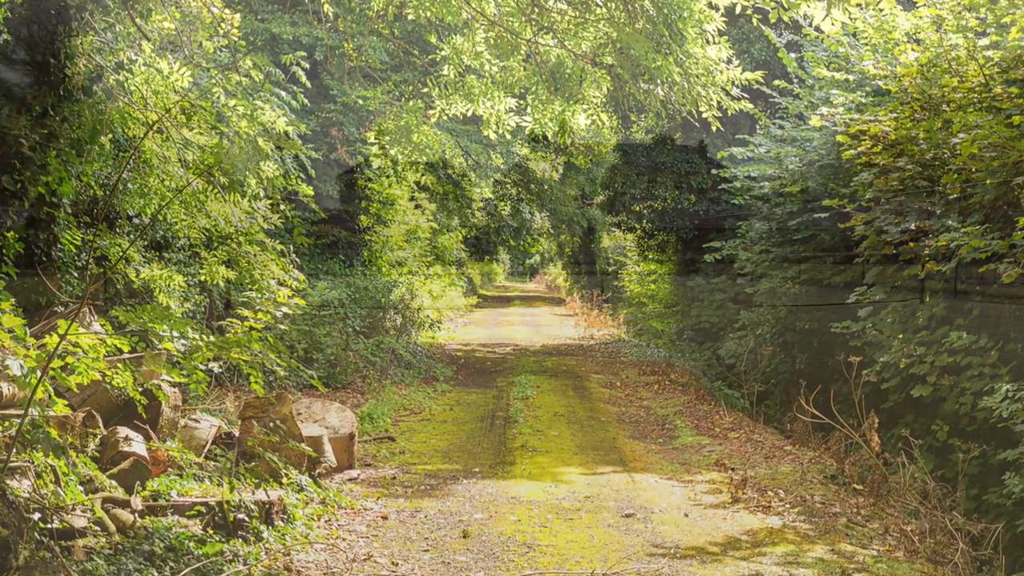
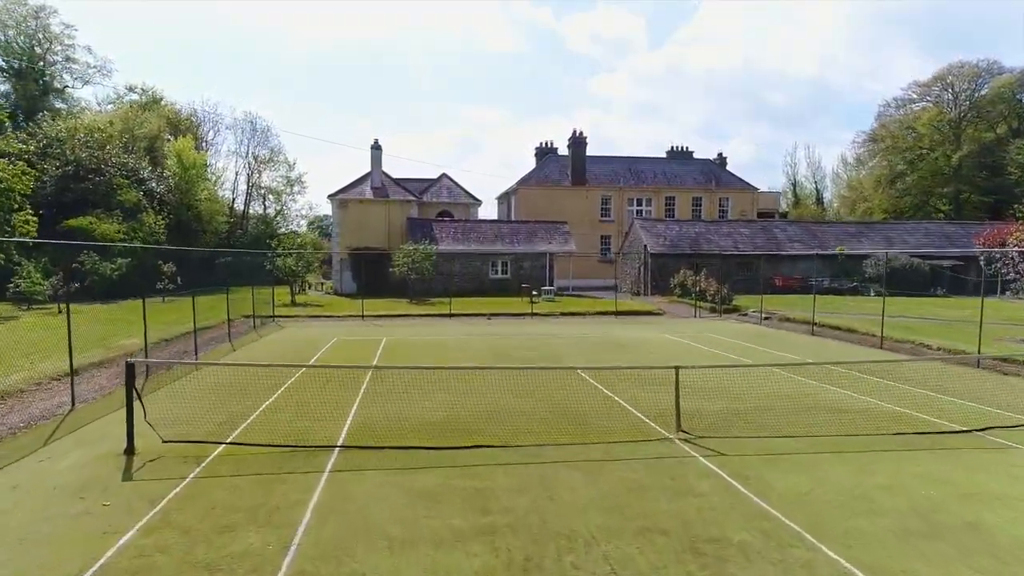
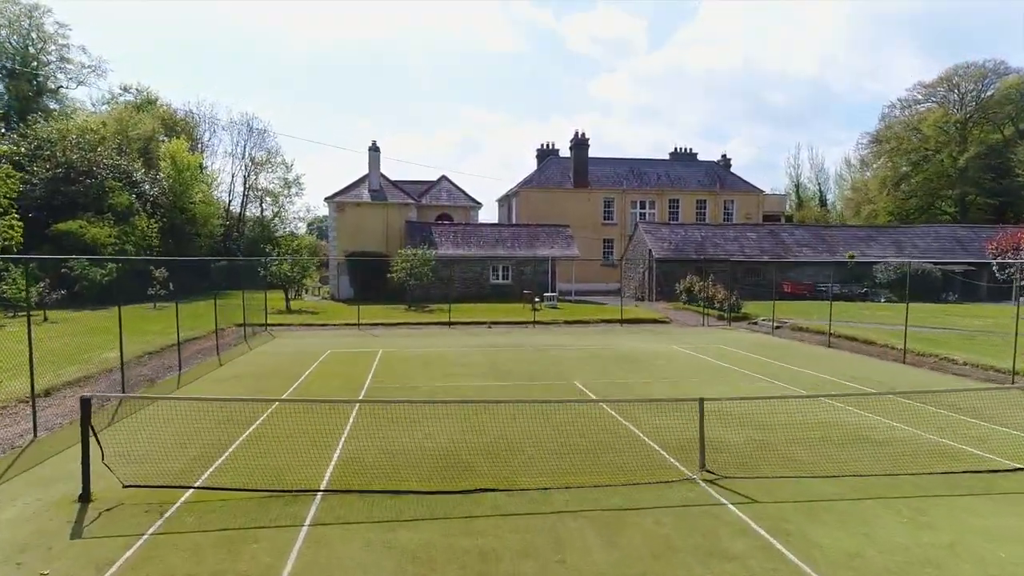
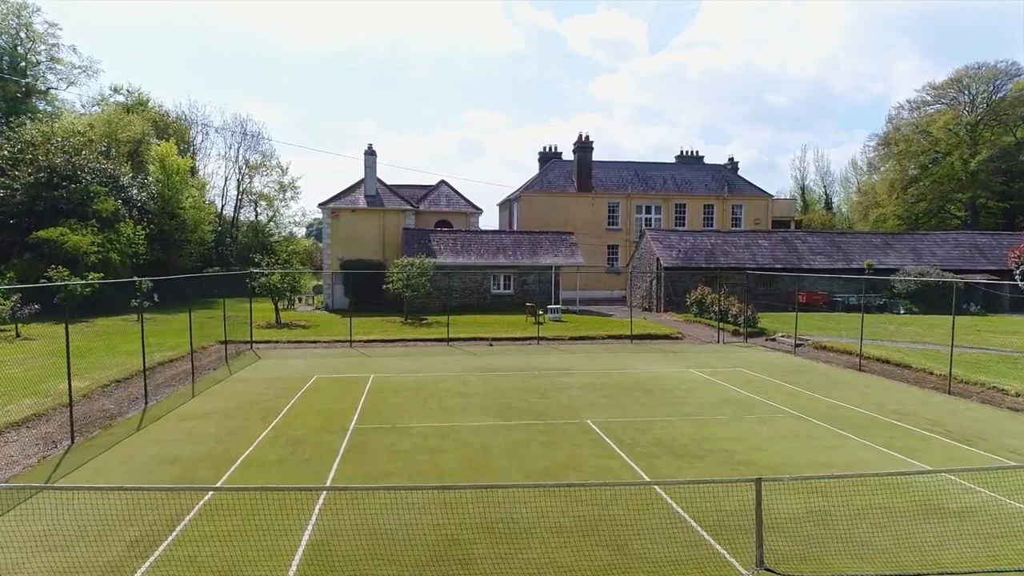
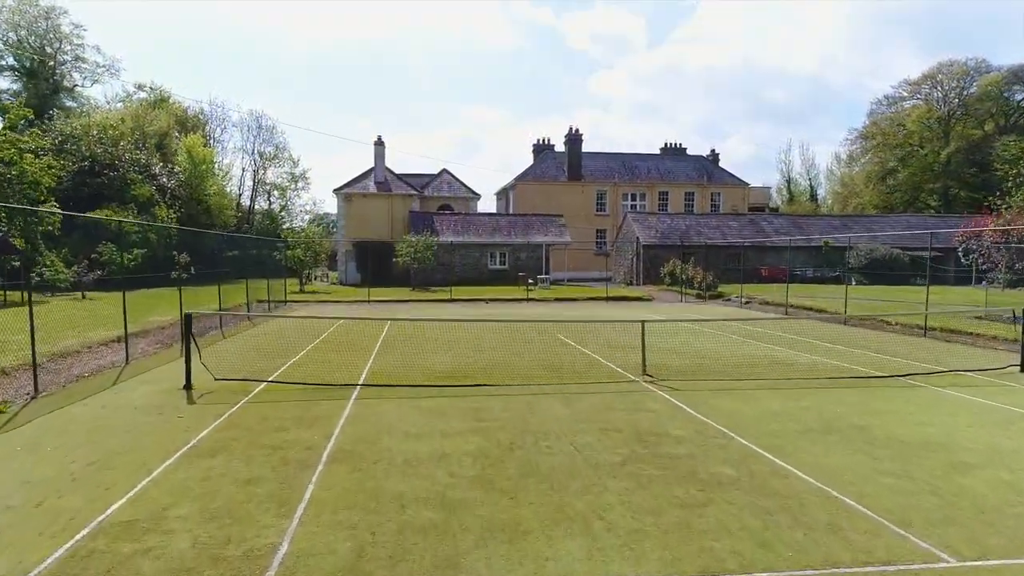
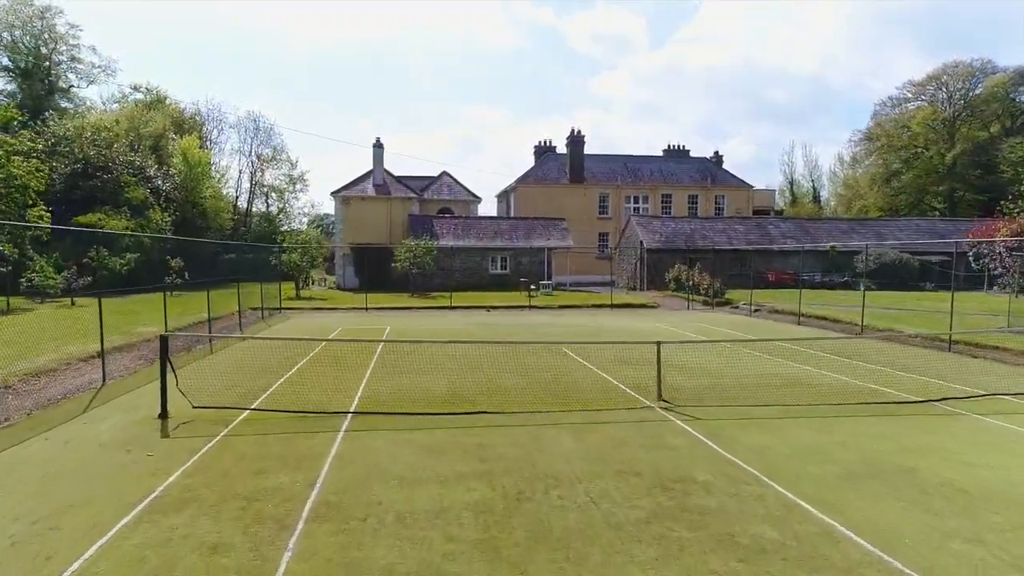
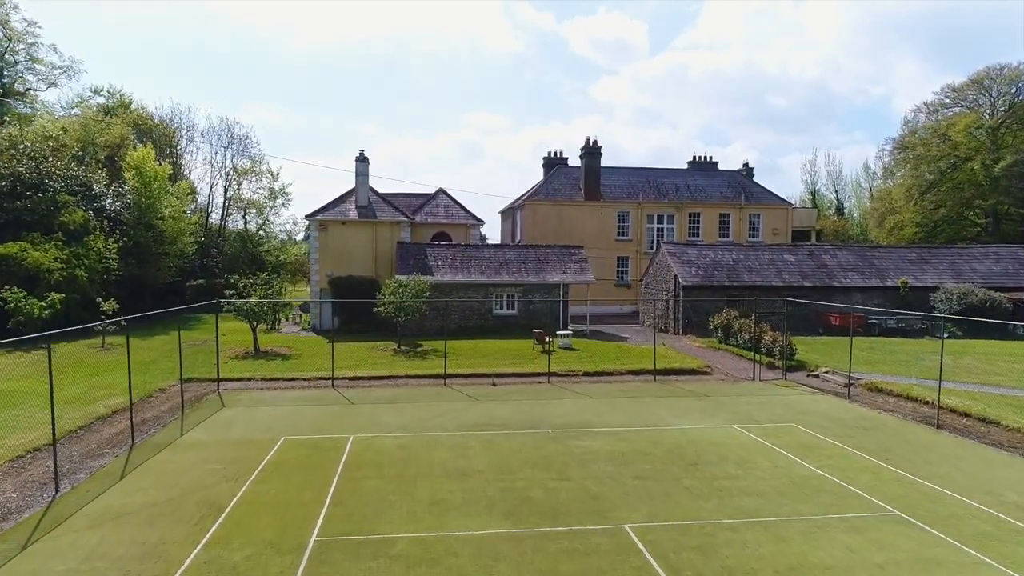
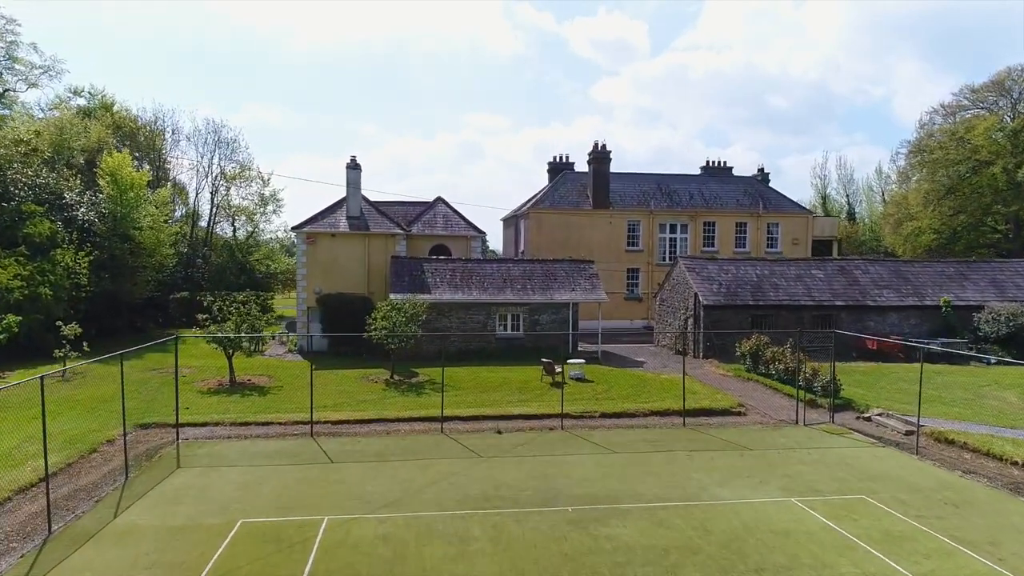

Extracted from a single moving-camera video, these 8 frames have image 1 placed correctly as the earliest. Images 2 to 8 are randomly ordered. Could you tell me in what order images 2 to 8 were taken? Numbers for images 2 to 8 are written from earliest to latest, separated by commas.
5, 6, 2, 3, 4, 7, 8
